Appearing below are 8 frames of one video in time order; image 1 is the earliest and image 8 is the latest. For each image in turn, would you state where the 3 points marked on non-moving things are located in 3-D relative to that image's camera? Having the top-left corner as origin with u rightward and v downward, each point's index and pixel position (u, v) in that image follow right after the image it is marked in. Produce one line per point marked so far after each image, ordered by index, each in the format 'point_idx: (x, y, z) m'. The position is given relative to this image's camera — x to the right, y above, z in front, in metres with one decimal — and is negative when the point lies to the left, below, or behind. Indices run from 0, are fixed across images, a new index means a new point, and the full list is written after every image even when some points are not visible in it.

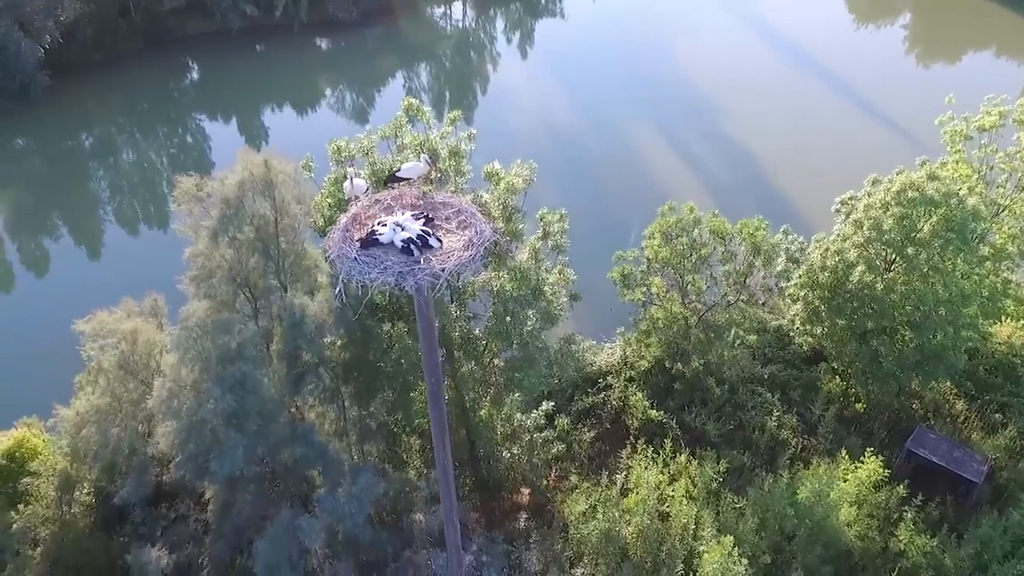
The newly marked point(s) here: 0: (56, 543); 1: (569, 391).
0: (-7.6, -4.3, +13.9) m
1: (+1.4, -2.5, +19.7) m
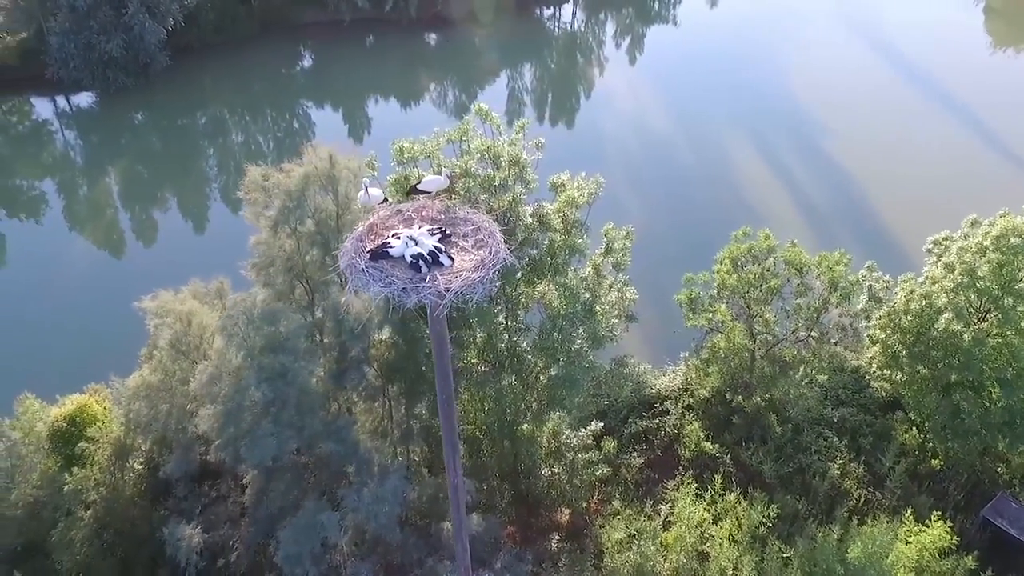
0: (-7.1, -3.9, +14.5) m
1: (+2.7, -3.0, +19.2) m
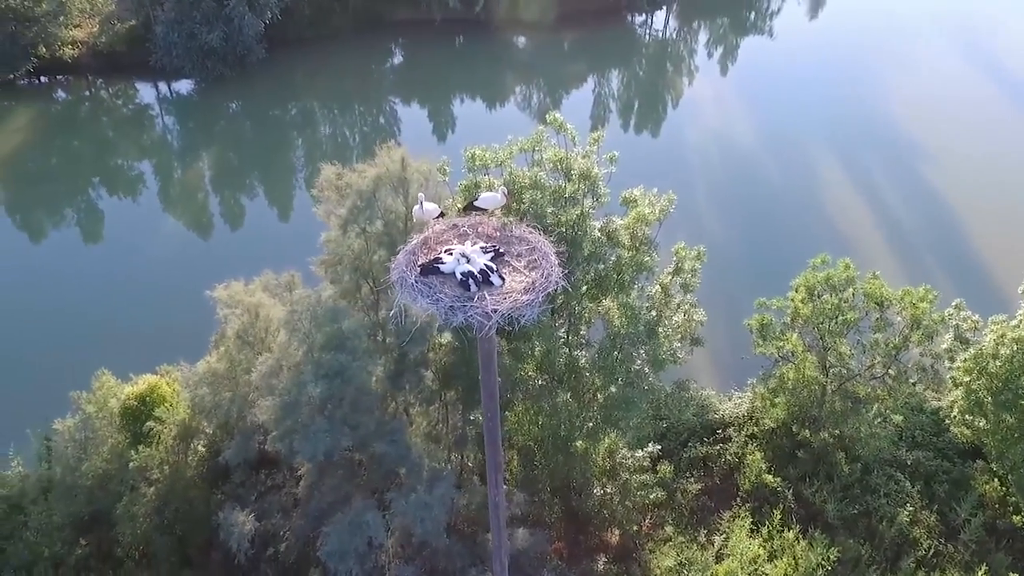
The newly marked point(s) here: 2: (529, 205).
0: (-6.2, -3.6, +15.0) m
1: (+4.0, -3.4, +18.7) m
2: (+0.1, +1.4, +13.9) m
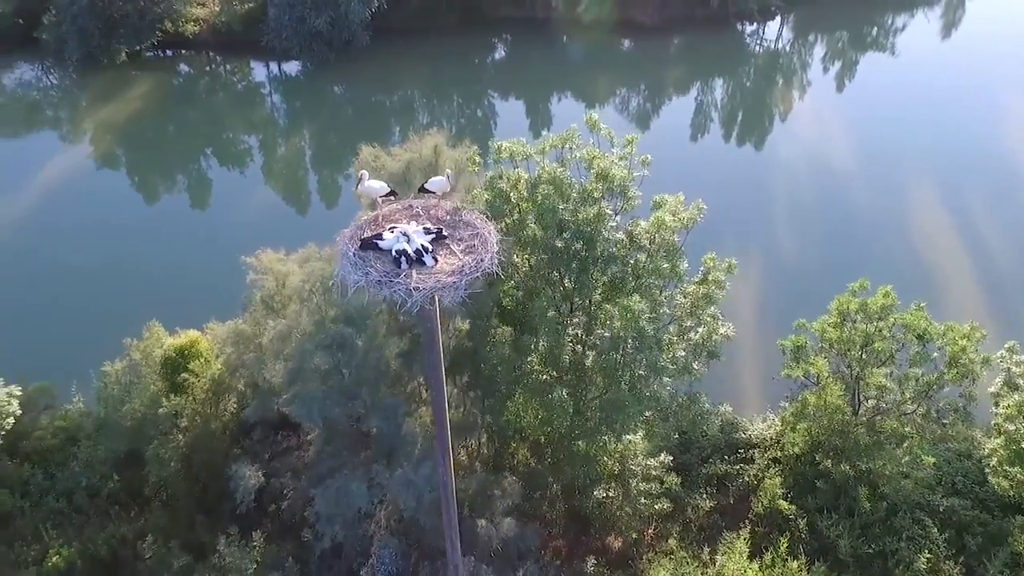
0: (-6.2, -2.9, +15.9) m
1: (+4.4, -3.7, +18.3) m
2: (+0.5, +1.5, +14.1) m
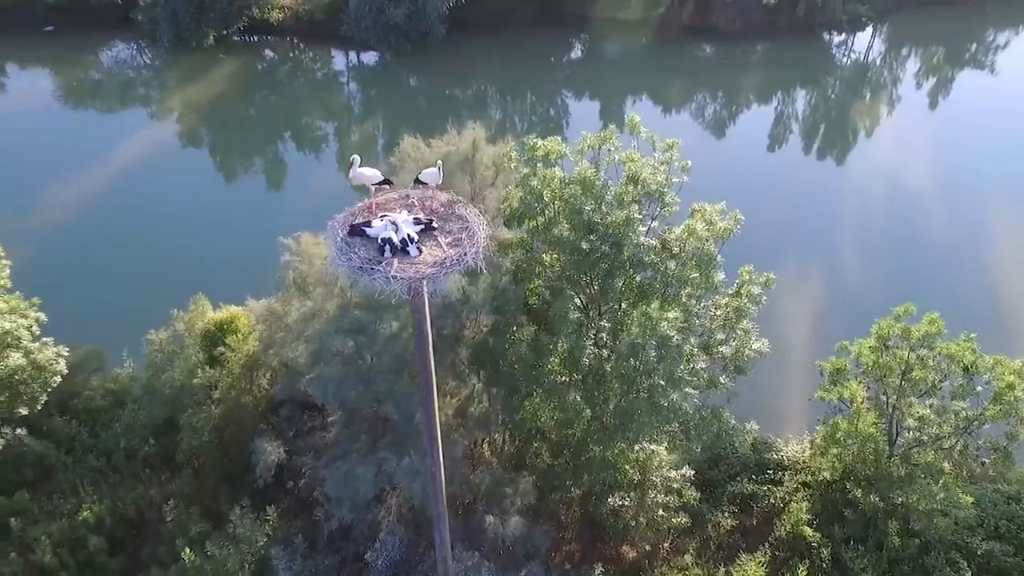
0: (-5.7, -2.4, +16.4) m
1: (+5.0, -4.0, +17.8) m
2: (+1.0, +1.5, +13.9) m
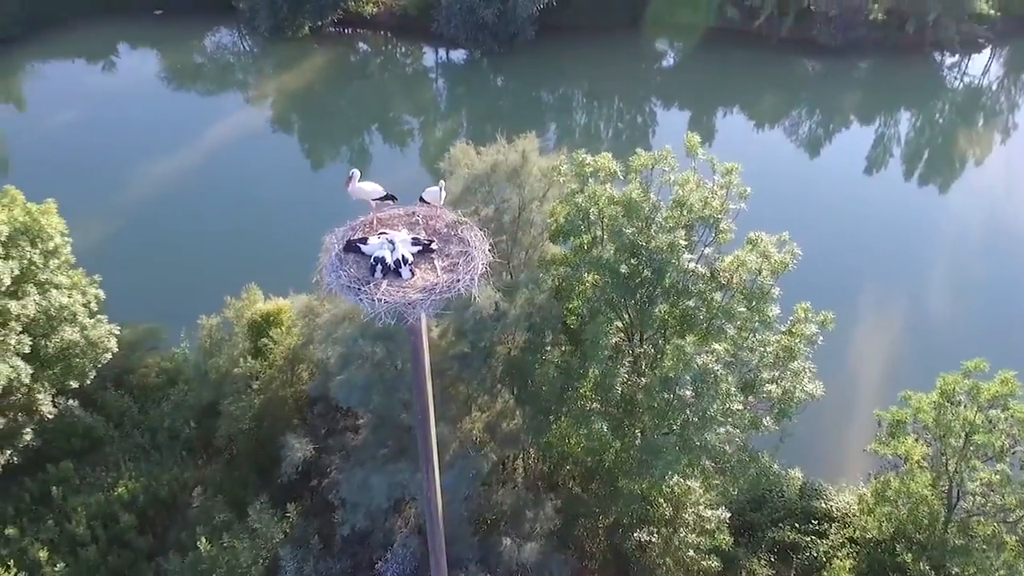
0: (-5.0, -2.3, +16.6) m
1: (+5.6, -4.7, +16.8) m
2: (+1.7, +1.1, +13.3) m
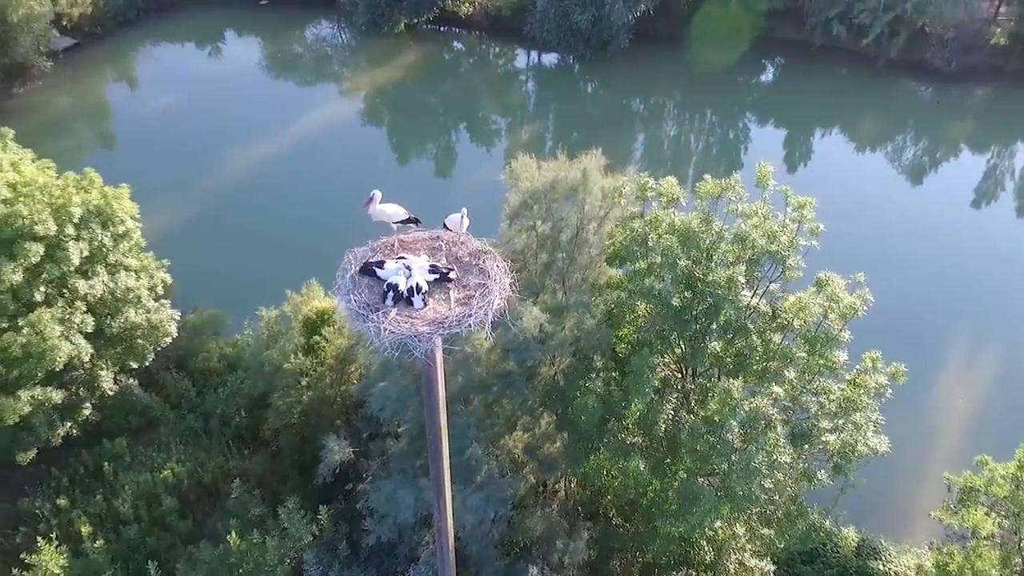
0: (-4.1, -2.3, +16.6) m
1: (+6.3, -5.5, +15.8) m
2: (+2.5, +0.6, +12.7) m
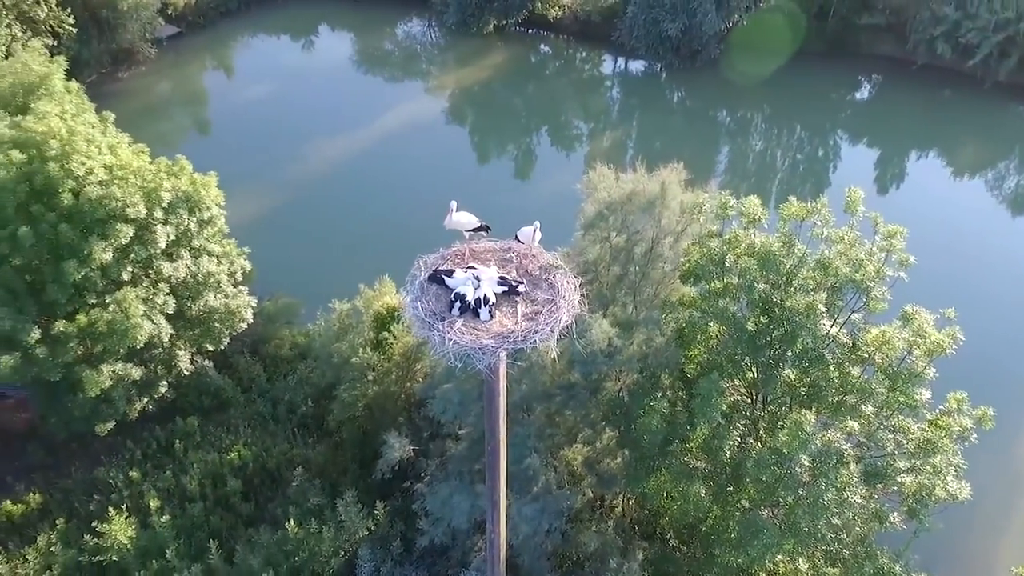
0: (-2.8, -2.2, +16.8) m
1: (+7.2, -6.2, +15.0) m
2: (+3.6, +0.2, +12.3) m
